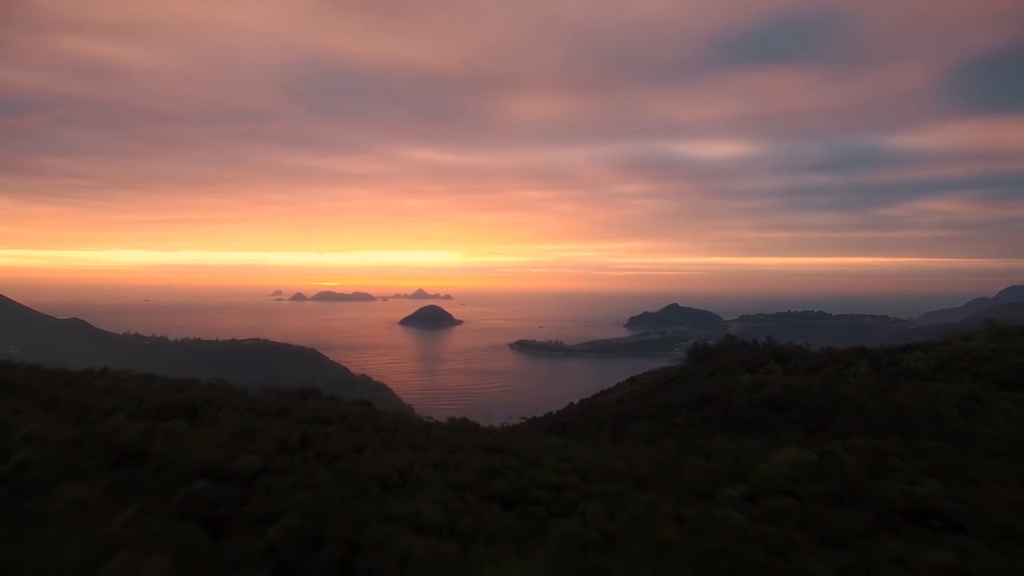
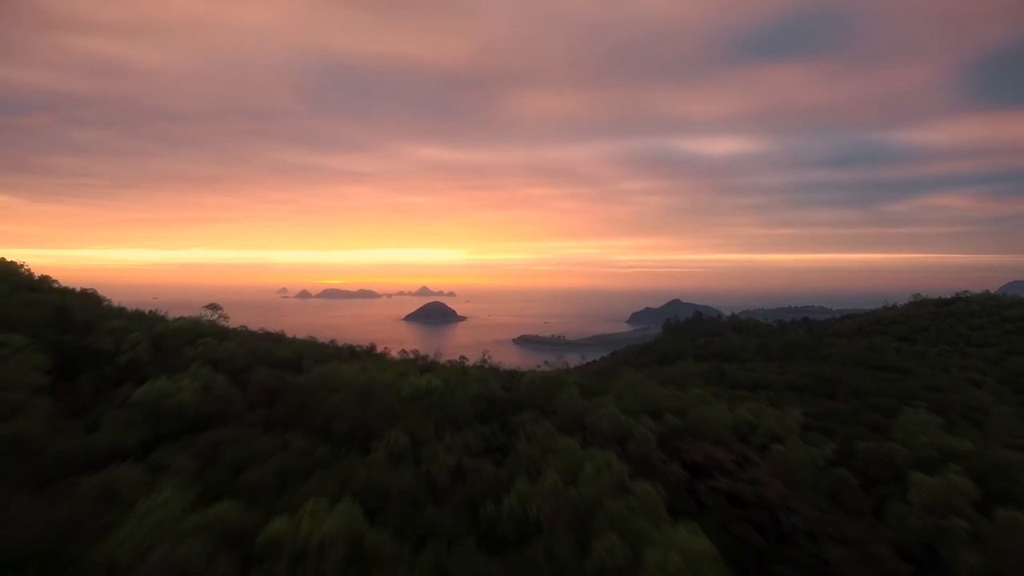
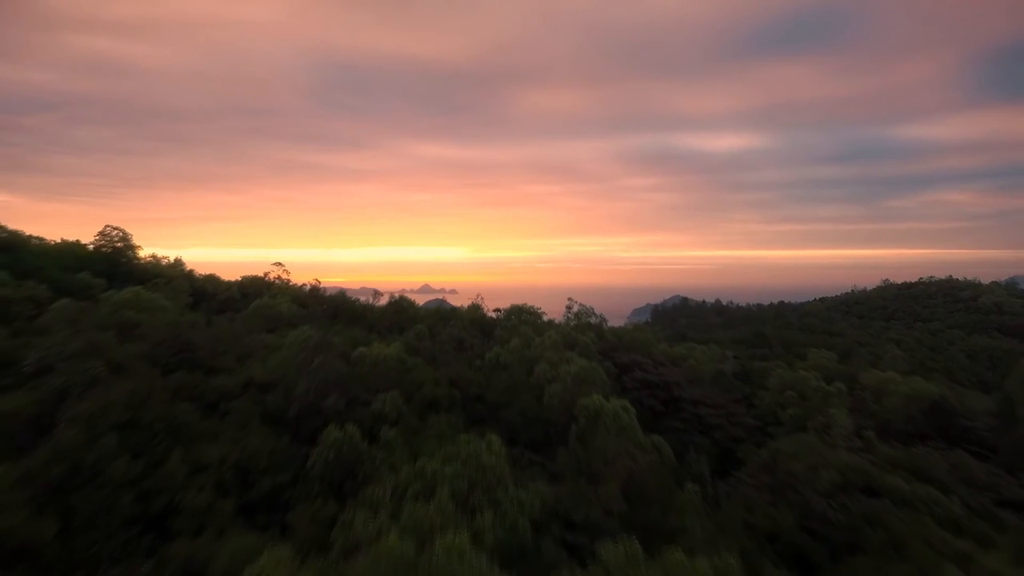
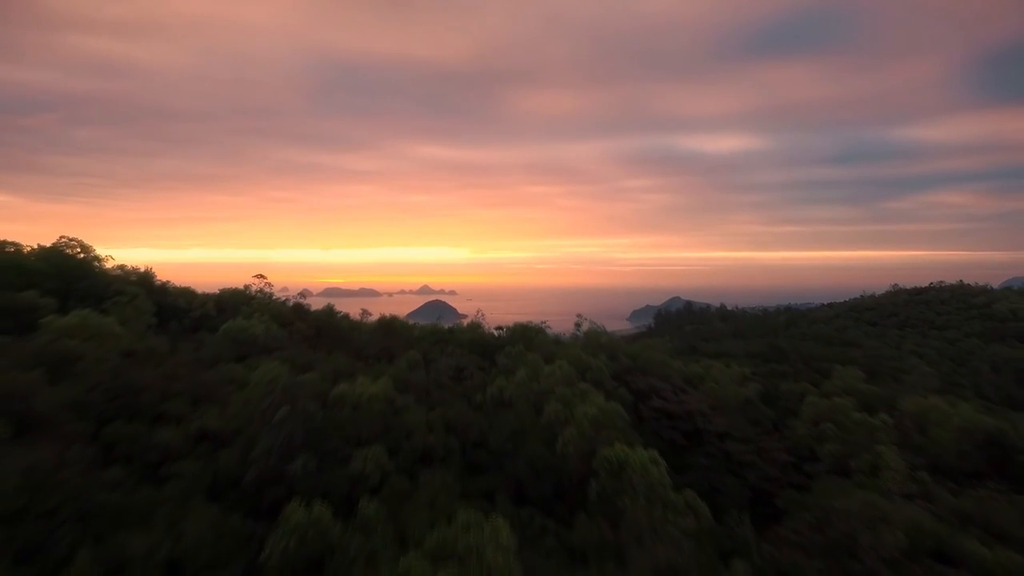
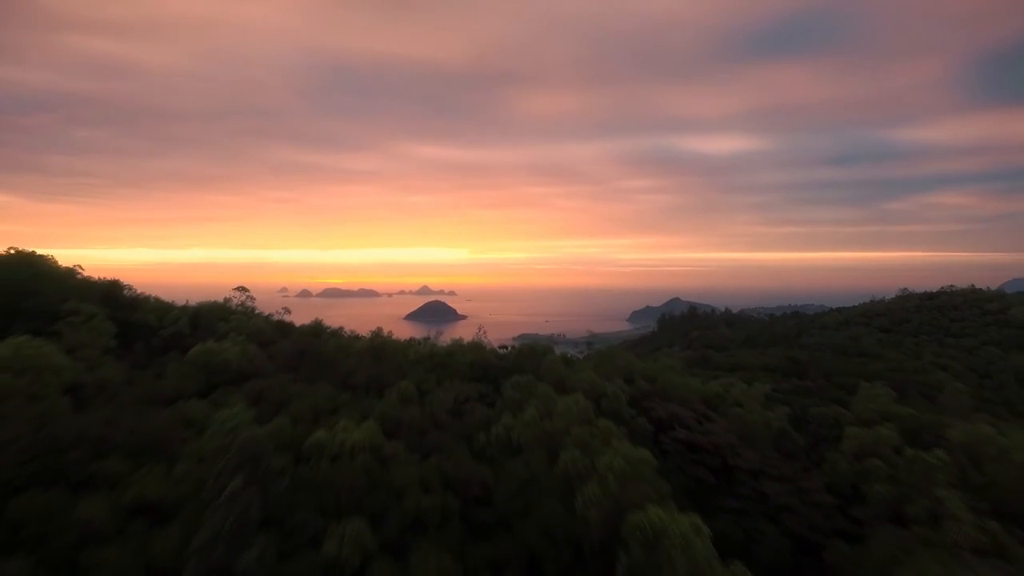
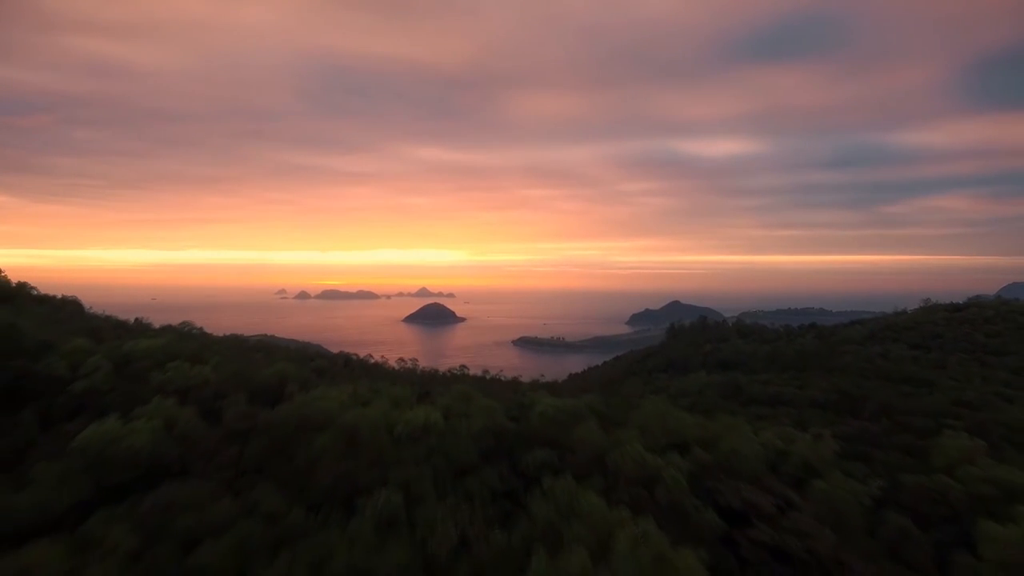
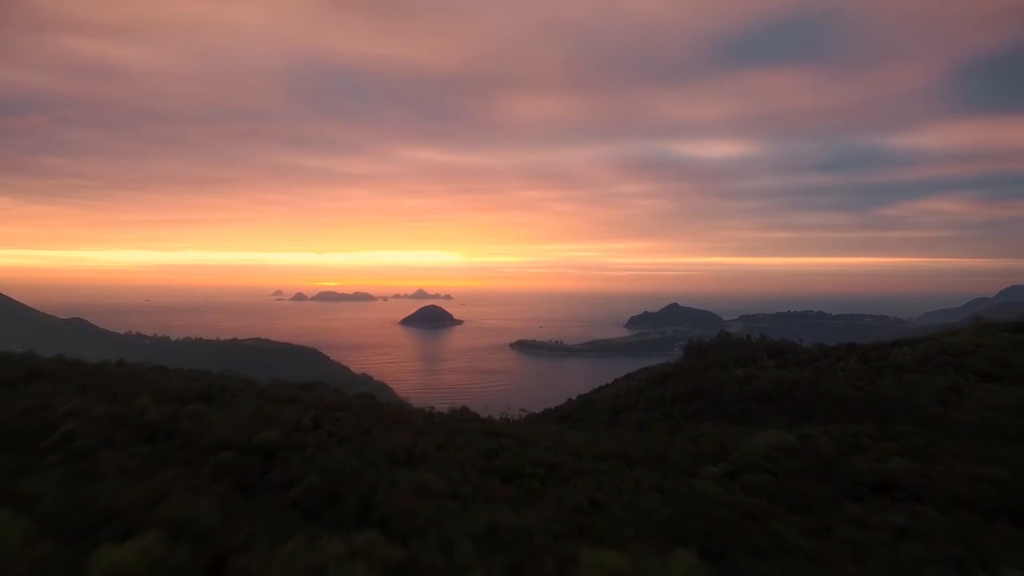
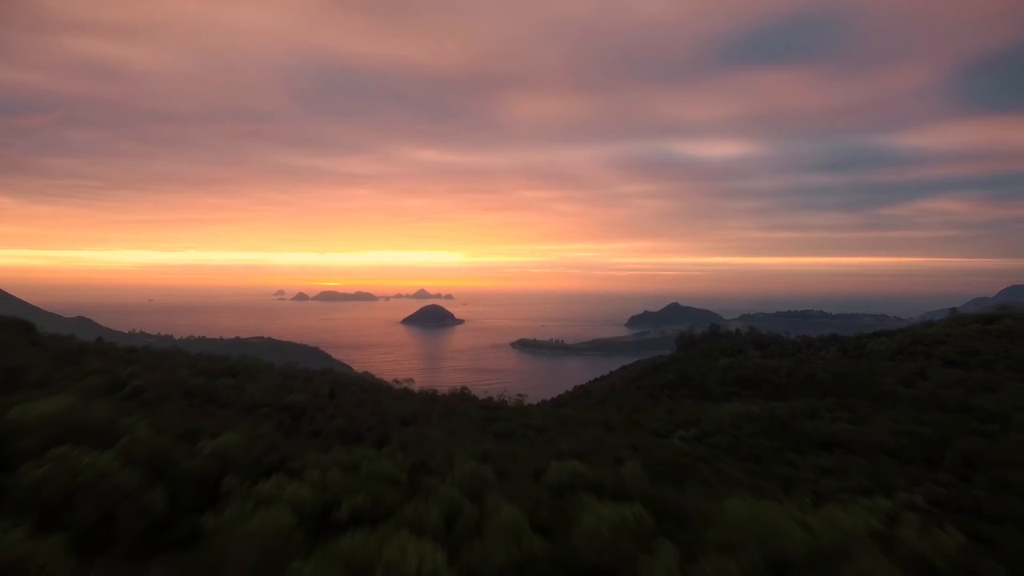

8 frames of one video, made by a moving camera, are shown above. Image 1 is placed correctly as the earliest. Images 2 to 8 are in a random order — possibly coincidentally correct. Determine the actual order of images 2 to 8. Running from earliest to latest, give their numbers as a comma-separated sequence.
7, 8, 6, 2, 5, 4, 3
